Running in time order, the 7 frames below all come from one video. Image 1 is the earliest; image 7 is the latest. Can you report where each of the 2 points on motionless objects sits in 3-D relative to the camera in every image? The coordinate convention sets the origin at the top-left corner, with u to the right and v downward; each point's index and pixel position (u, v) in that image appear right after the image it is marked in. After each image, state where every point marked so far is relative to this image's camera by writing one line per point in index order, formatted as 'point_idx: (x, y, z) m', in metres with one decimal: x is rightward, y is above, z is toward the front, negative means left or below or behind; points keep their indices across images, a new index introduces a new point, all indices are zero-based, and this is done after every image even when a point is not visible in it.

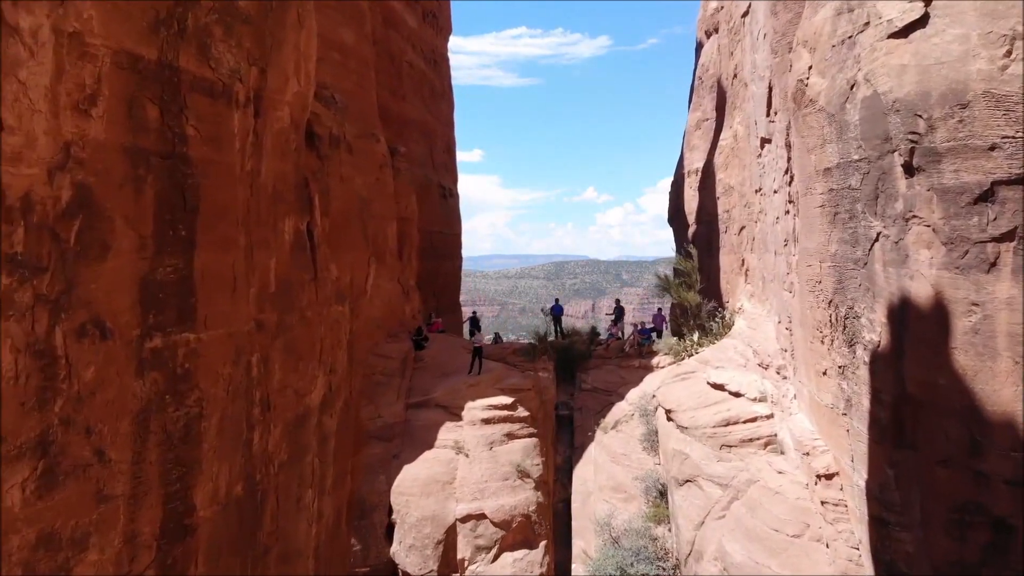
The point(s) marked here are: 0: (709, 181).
0: (+3.3, +1.7, +16.9) m
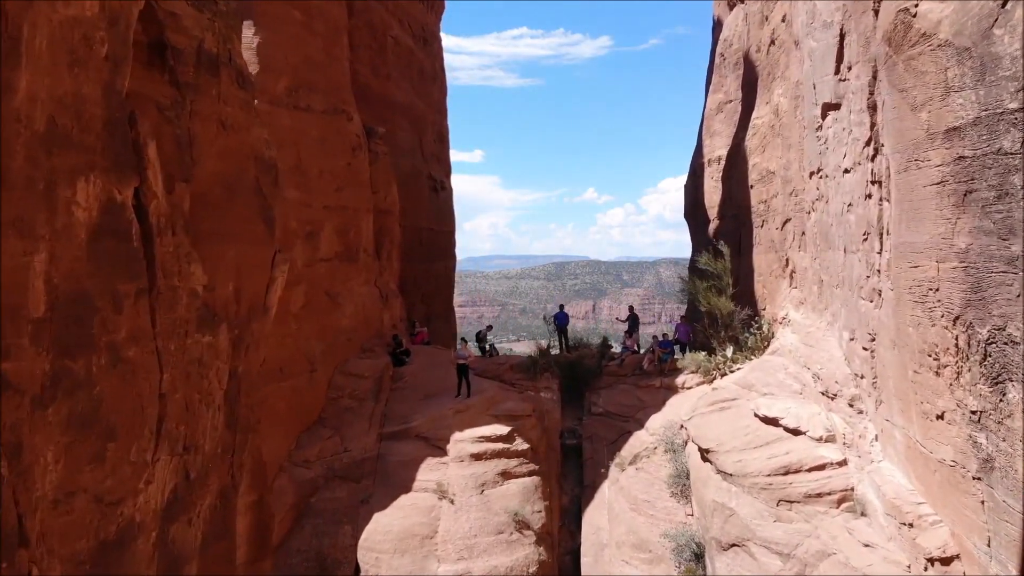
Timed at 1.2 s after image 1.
0: (+3.2, +1.7, +14.5) m
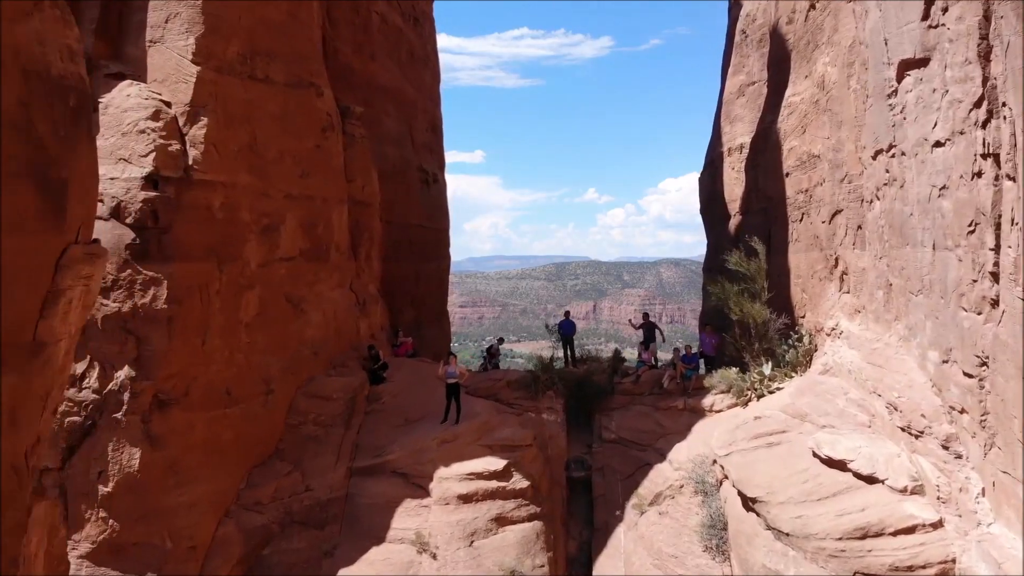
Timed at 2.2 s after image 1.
0: (+3.2, +1.6, +12.7) m
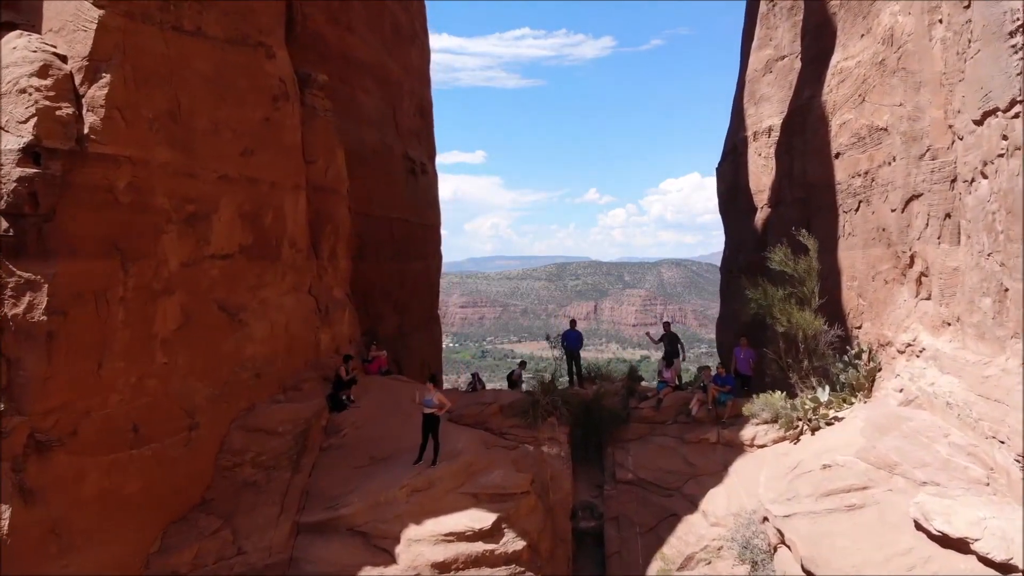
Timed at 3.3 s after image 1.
0: (+3.1, +1.6, +10.8) m
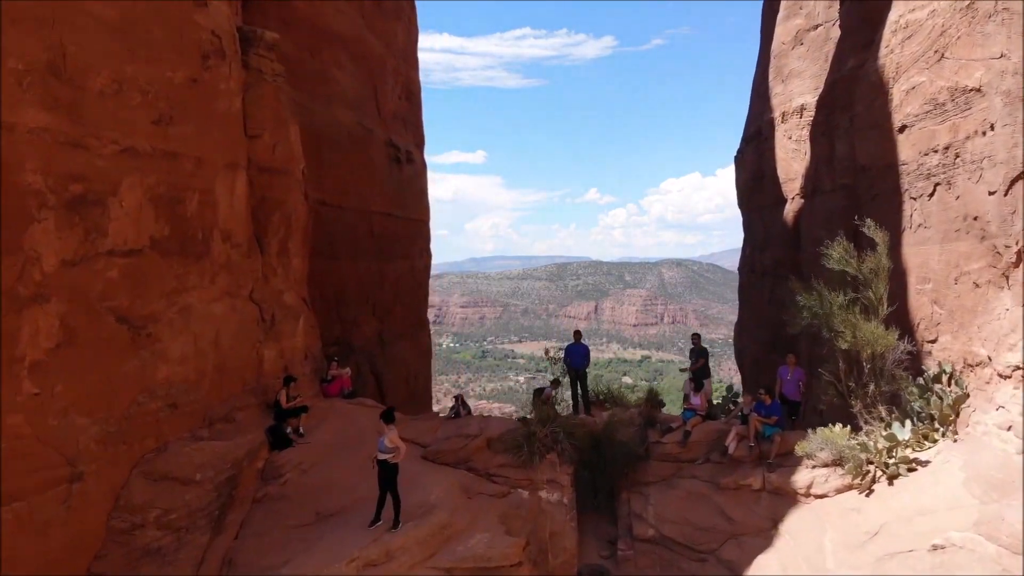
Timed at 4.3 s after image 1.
0: (+3.1, +1.6, +9.0) m
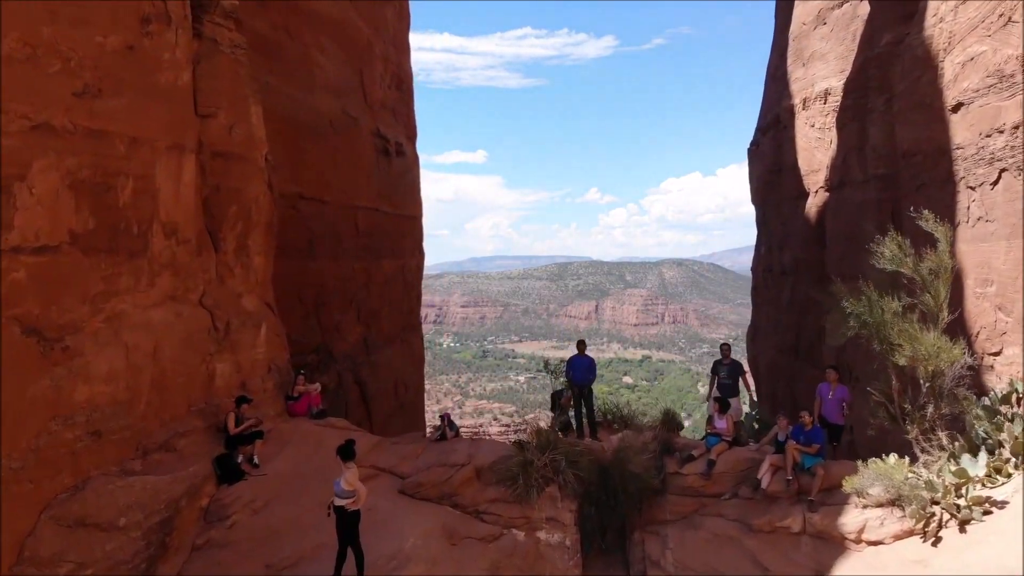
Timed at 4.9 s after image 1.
0: (+3.0, +1.6, +8.0) m
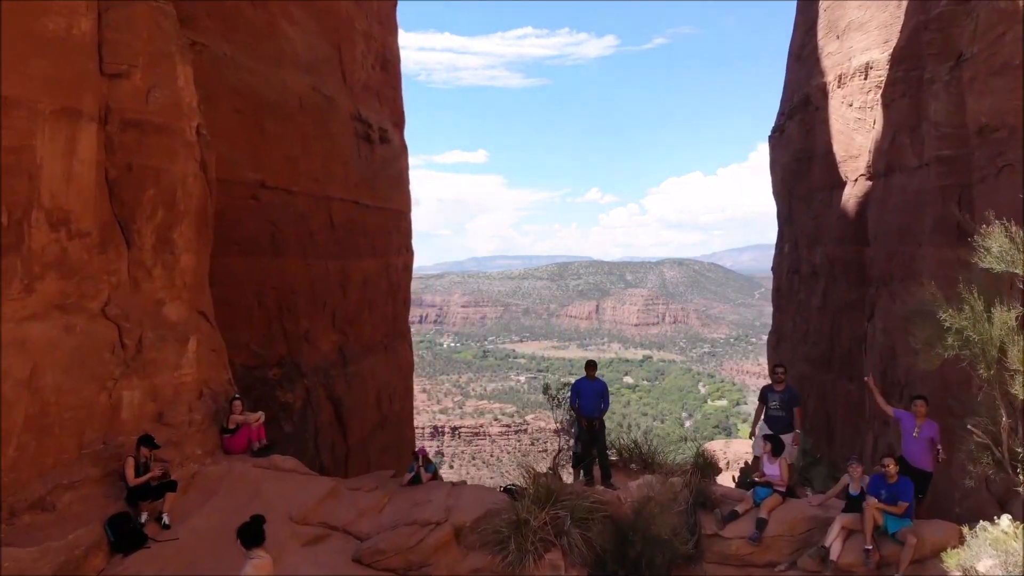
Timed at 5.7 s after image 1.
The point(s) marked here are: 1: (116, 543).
0: (+3.0, +1.5, +6.6) m
1: (-1.6, -1.0, +4.2) m
